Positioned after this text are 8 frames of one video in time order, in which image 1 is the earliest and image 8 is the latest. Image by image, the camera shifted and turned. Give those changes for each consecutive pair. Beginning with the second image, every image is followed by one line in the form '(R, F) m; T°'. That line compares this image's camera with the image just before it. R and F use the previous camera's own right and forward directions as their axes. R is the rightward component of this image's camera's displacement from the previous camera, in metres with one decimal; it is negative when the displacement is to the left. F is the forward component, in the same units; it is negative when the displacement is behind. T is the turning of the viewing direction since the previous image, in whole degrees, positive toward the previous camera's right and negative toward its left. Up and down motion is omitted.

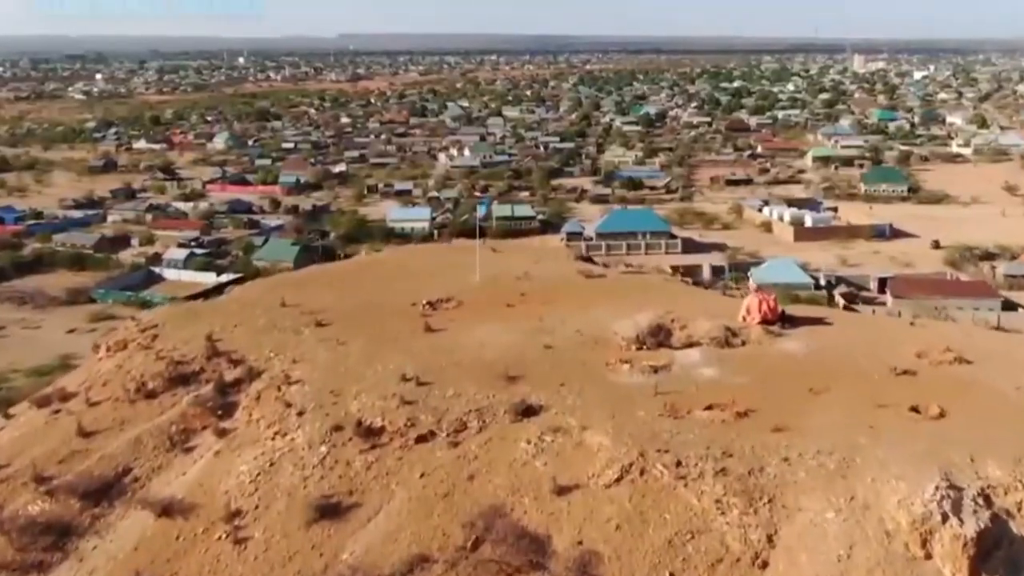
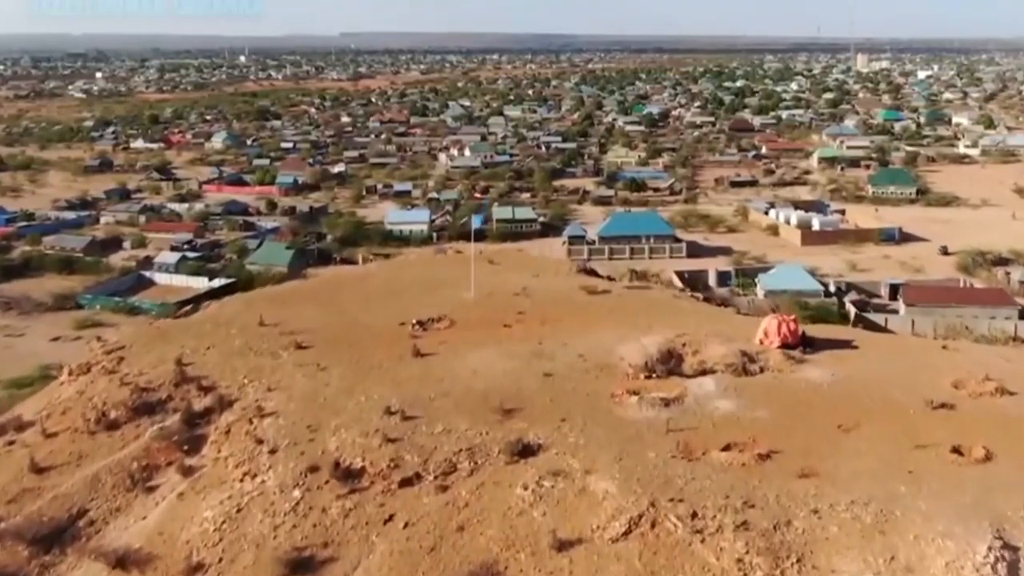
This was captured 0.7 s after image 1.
(0.0, +0.5) m; 0°
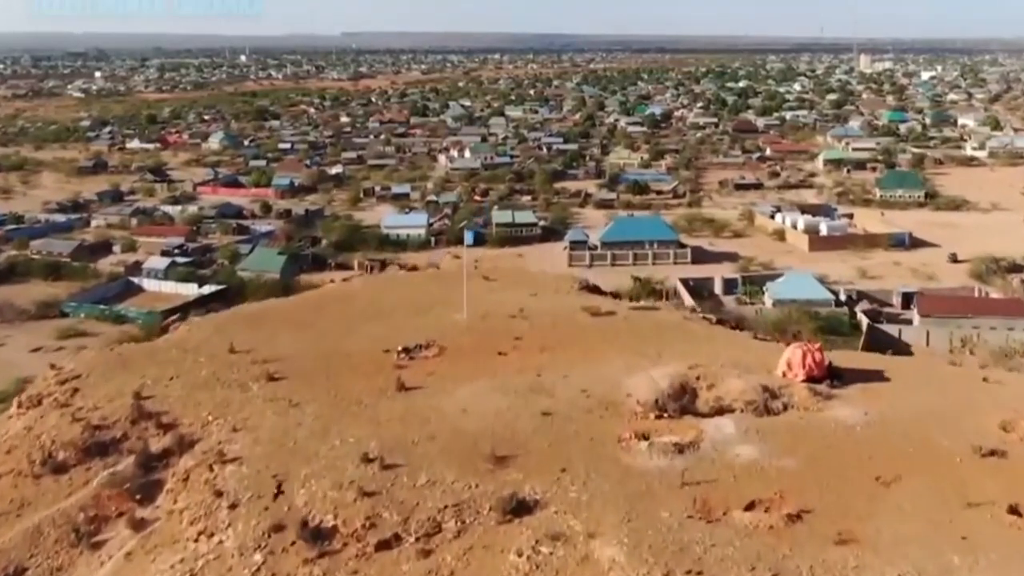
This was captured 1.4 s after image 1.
(0.0, +0.6) m; 0°
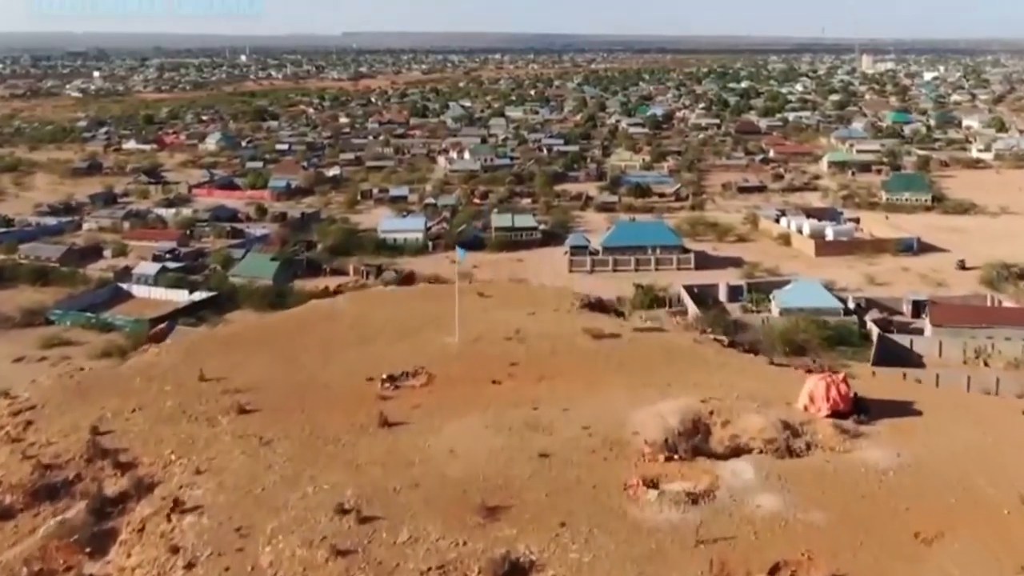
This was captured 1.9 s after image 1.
(0.0, +0.5) m; 0°
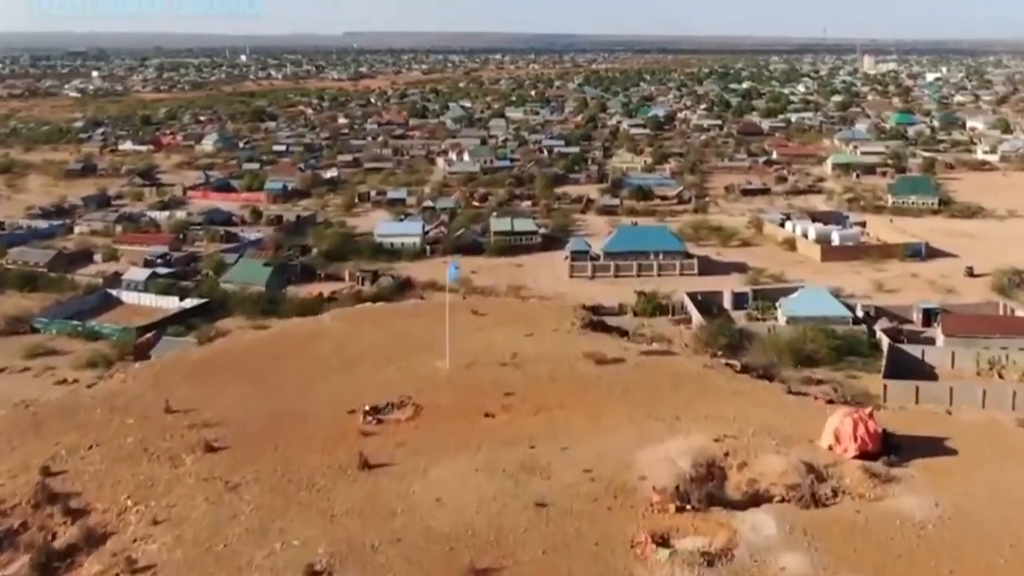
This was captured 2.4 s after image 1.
(0.0, +0.4) m; 0°
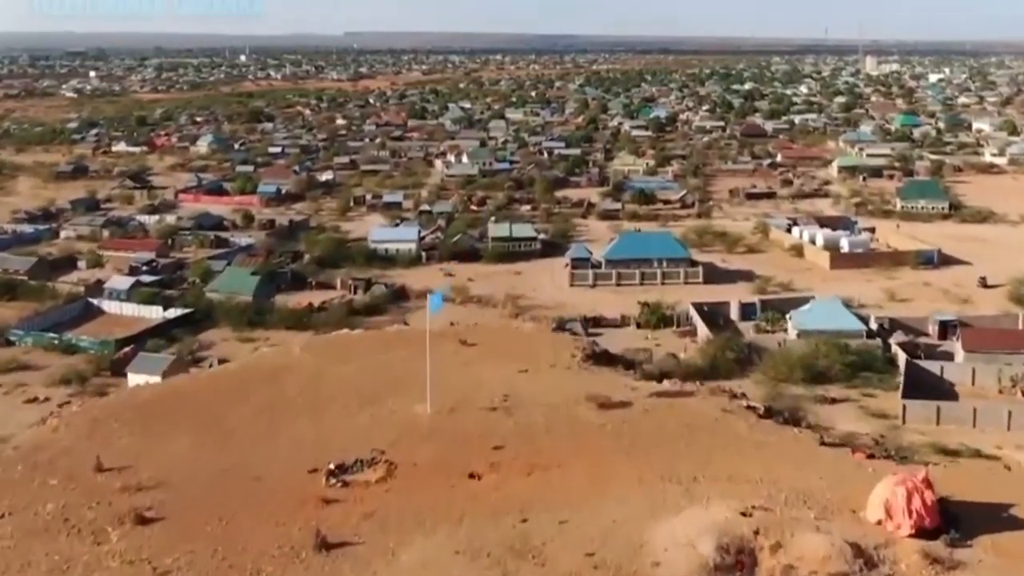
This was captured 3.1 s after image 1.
(0.0, +0.7) m; 0°
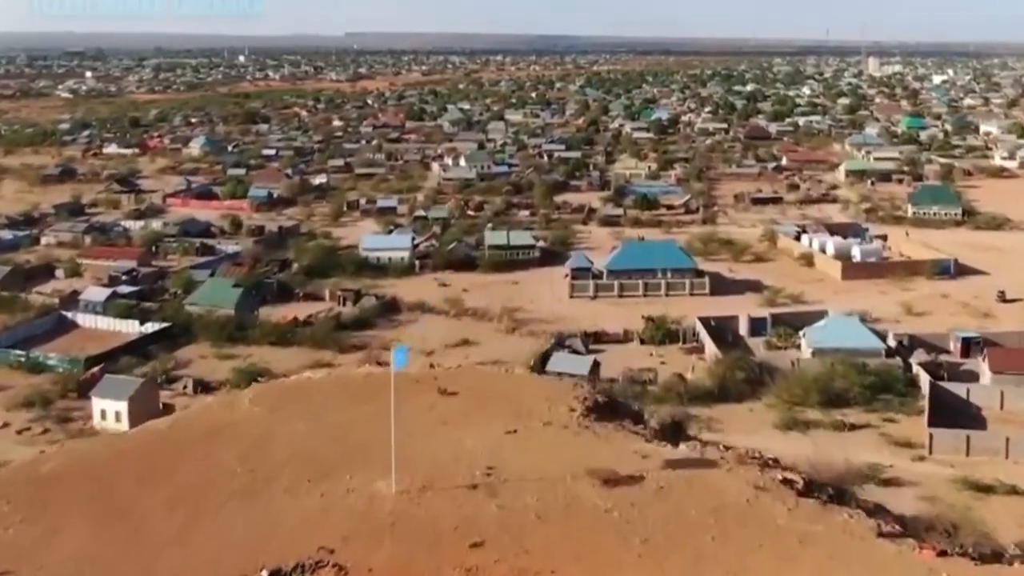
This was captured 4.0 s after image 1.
(+0.1, +0.9) m; 0°
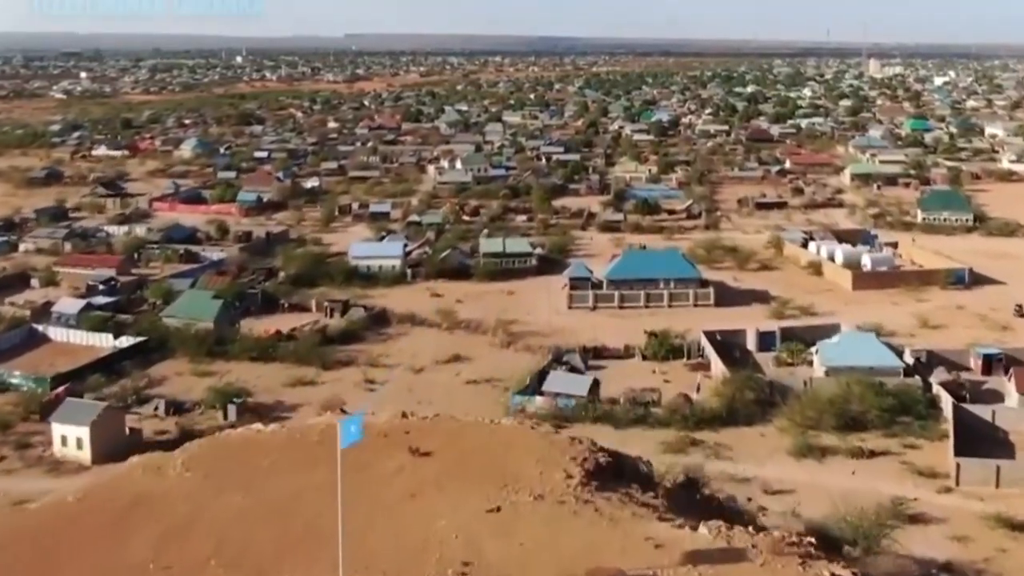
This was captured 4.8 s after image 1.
(+0.1, +0.8) m; 0°
